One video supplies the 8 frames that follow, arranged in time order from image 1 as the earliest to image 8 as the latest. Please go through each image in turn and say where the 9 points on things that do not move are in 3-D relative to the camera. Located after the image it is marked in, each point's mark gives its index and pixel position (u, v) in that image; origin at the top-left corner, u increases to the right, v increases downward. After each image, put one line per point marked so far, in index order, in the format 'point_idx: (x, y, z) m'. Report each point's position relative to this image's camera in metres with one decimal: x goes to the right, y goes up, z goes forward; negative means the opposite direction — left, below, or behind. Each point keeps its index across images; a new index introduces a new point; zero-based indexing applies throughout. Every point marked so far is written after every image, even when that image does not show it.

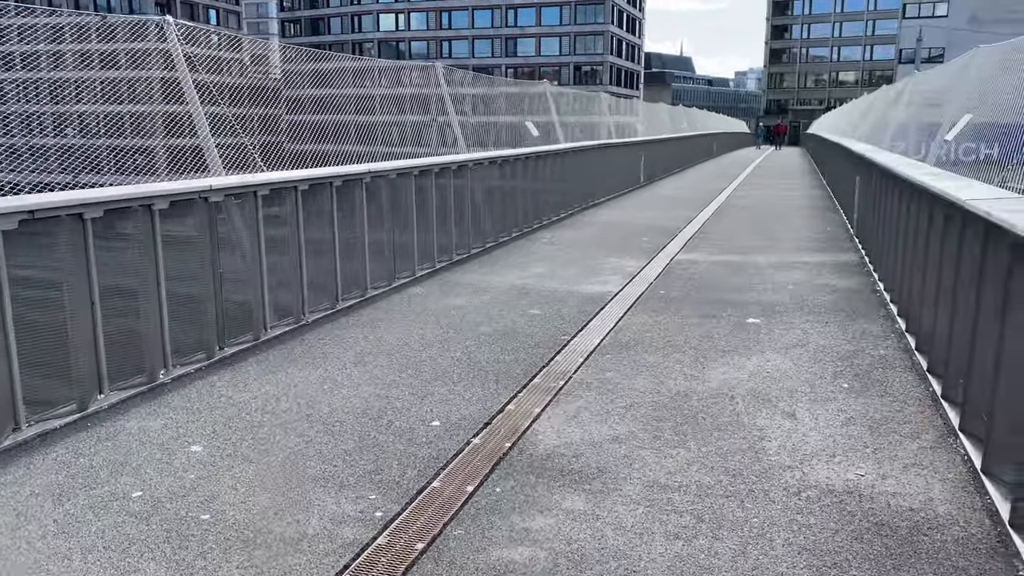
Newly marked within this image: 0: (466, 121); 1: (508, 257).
0: (-0.6, +2.3, +11.7) m
1: (-0.1, +0.4, +10.0) m
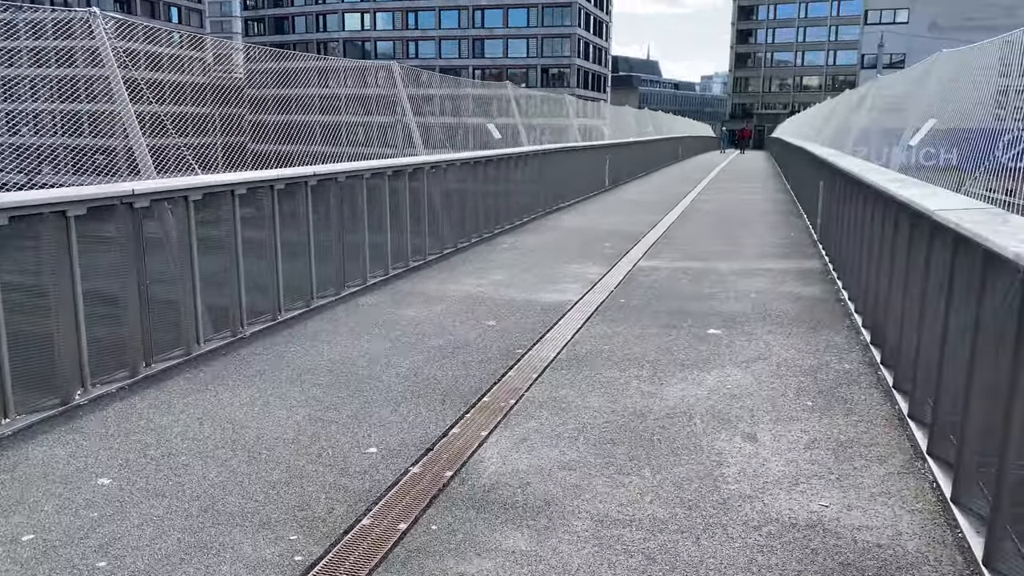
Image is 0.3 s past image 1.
0: (-1.2, +2.2, +11.4) m
1: (-0.6, +0.3, +9.7) m
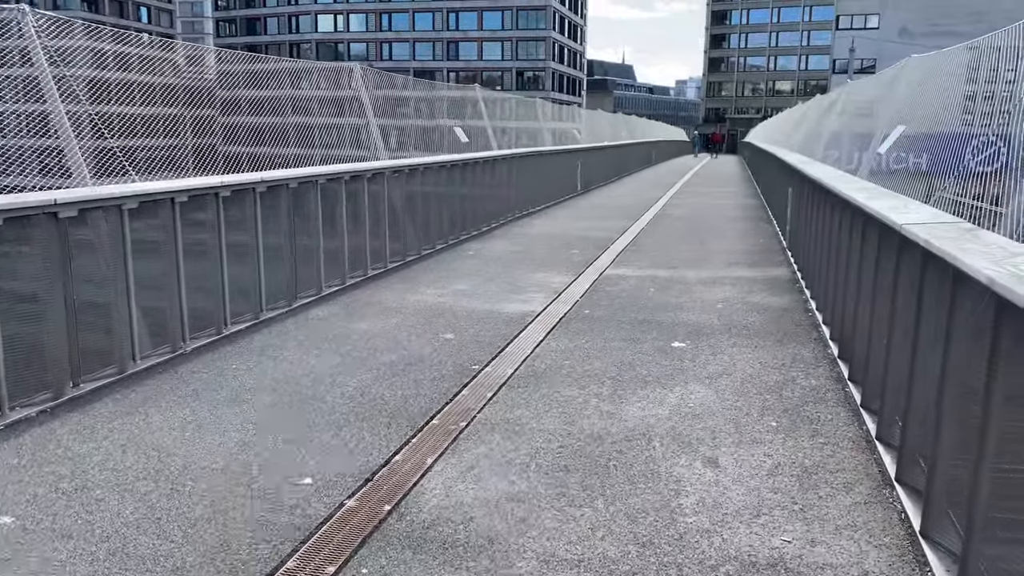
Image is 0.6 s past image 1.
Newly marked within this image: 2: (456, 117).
0: (-1.6, +2.1, +11.1) m
1: (-1.0, +0.2, +9.4) m
2: (-0.9, +2.9, +14.1) m
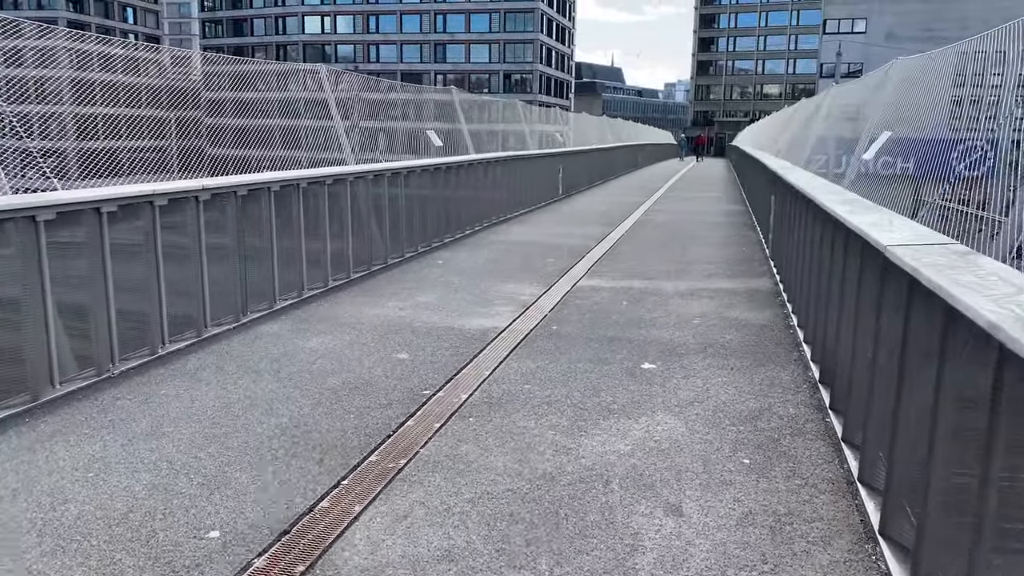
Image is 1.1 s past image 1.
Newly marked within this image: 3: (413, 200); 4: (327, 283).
0: (-2.0, +2.0, +10.6) m
1: (-1.3, +0.1, +9.0) m
2: (-1.3, +2.7, +13.7) m
3: (-1.4, +1.3, +11.6) m
4: (-2.0, +0.1, +8.9) m
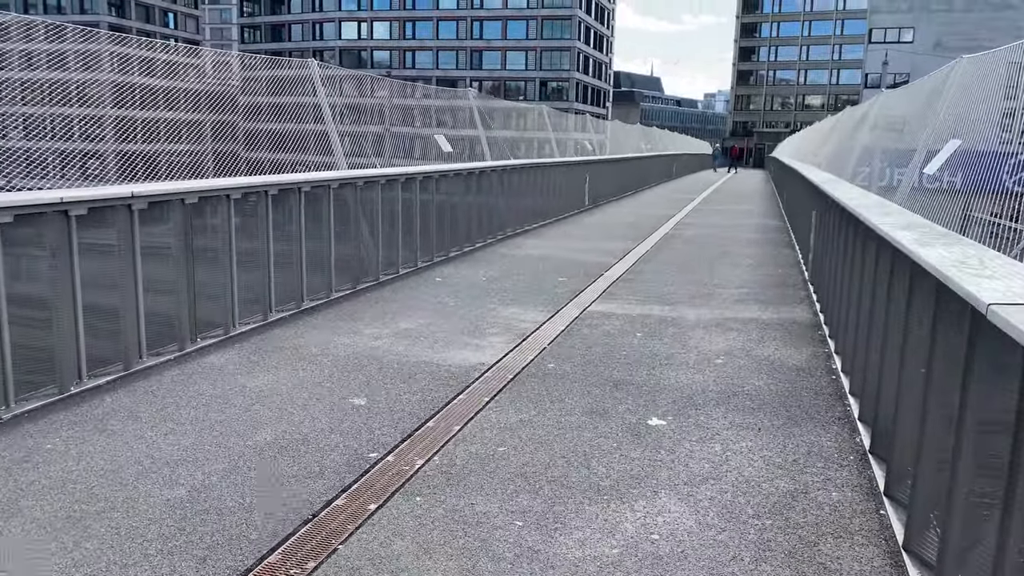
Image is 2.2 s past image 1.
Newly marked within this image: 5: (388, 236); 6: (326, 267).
0: (-1.9, +1.8, +9.6) m
1: (-1.3, -0.2, +7.9) m
2: (-1.1, +2.5, +12.7) m
3: (-1.2, +1.0, +10.6) m
4: (-2.0, -0.1, +7.9) m
5: (-1.5, +0.6, +9.8) m
6: (-1.8, +0.2, +8.3) m
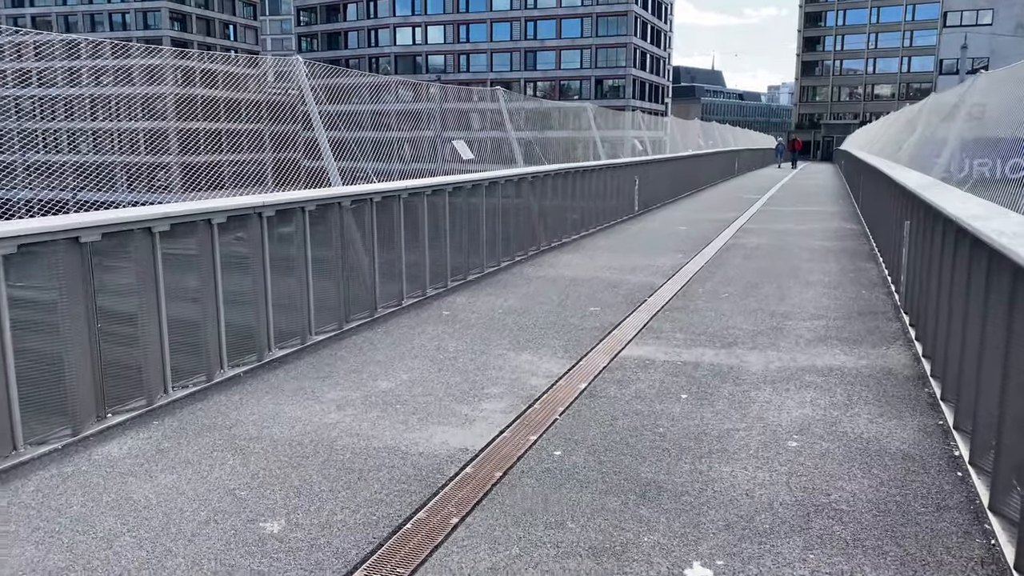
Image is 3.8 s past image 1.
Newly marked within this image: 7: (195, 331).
0: (-1.7, +1.4, +8.2) m
1: (-1.2, -0.5, +6.5) m
2: (-0.6, +2.2, +11.2) m
3: (-1.0, +0.7, +9.1) m
4: (-1.9, -0.5, +6.5) m
5: (-1.2, +0.2, +8.4) m
6: (-1.7, -0.1, +6.8) m
7: (-2.1, -0.3, +5.6) m
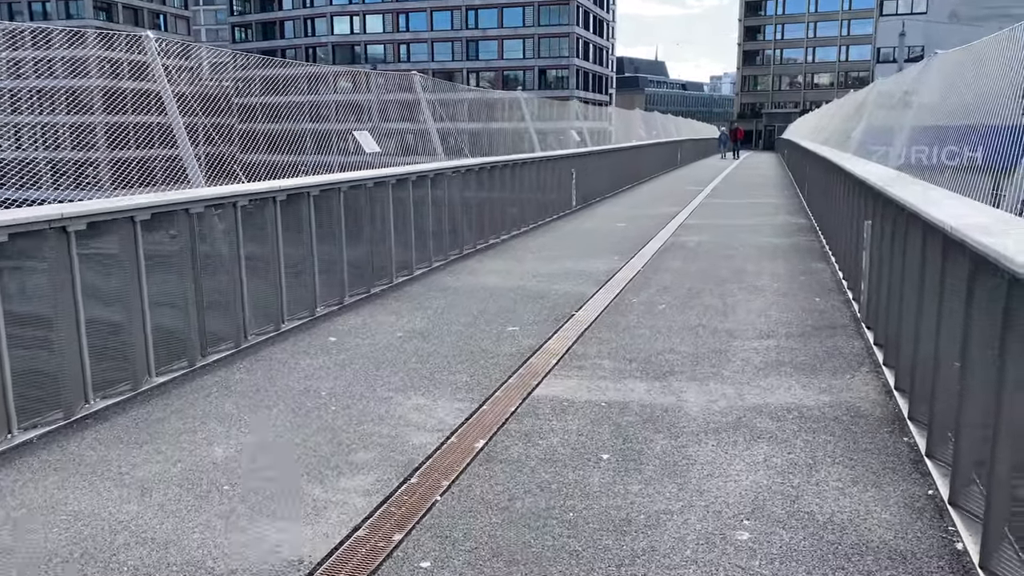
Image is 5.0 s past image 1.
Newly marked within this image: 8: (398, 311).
0: (-2.5, +1.3, +6.9) m
1: (-1.9, -0.7, +5.2) m
2: (-1.7, +2.0, +9.9) m
3: (-1.8, +0.5, +7.8) m
4: (-2.6, -0.7, +5.1) m
5: (-2.1, +0.1, +7.0) m
6: (-2.4, -0.3, +5.5) m
7: (-2.8, -0.5, +4.2) m
8: (-1.0, -0.2, +7.7) m
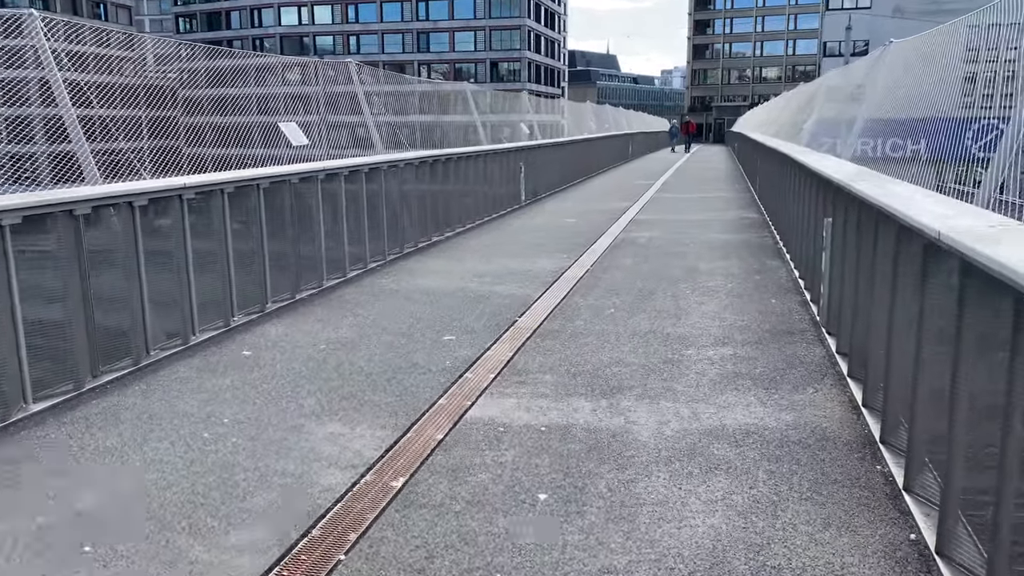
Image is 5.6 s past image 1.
0: (-3.0, +1.2, +6.1) m
1: (-2.3, -0.8, +4.5) m
2: (-2.3, +2.0, +9.2) m
3: (-2.4, +0.5, +7.1) m
4: (-2.9, -0.8, +4.4) m
5: (-2.6, 0.0, +6.3) m
6: (-2.8, -0.4, +4.8) m
7: (-3.1, -0.6, +3.5) m
8: (-1.6, -0.3, +7.0) m
